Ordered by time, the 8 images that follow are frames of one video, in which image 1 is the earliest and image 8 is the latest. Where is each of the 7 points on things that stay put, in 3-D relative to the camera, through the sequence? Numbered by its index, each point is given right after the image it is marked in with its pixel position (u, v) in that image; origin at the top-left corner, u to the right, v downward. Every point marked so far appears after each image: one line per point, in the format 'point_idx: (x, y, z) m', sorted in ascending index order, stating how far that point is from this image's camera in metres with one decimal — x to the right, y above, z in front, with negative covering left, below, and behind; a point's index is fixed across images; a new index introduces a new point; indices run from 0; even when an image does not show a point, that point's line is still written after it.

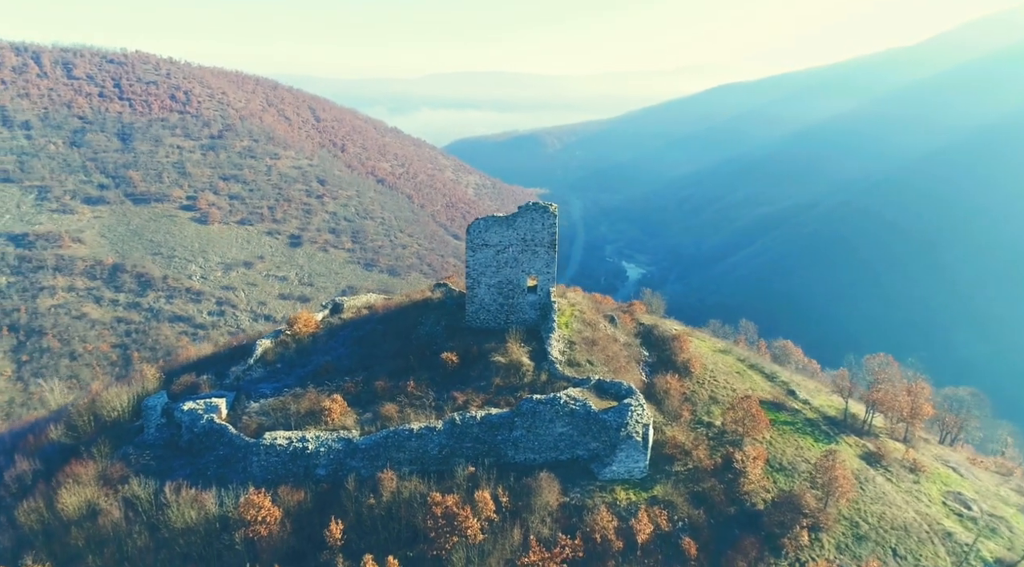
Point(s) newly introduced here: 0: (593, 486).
0: (+2.1, -5.2, +16.8) m
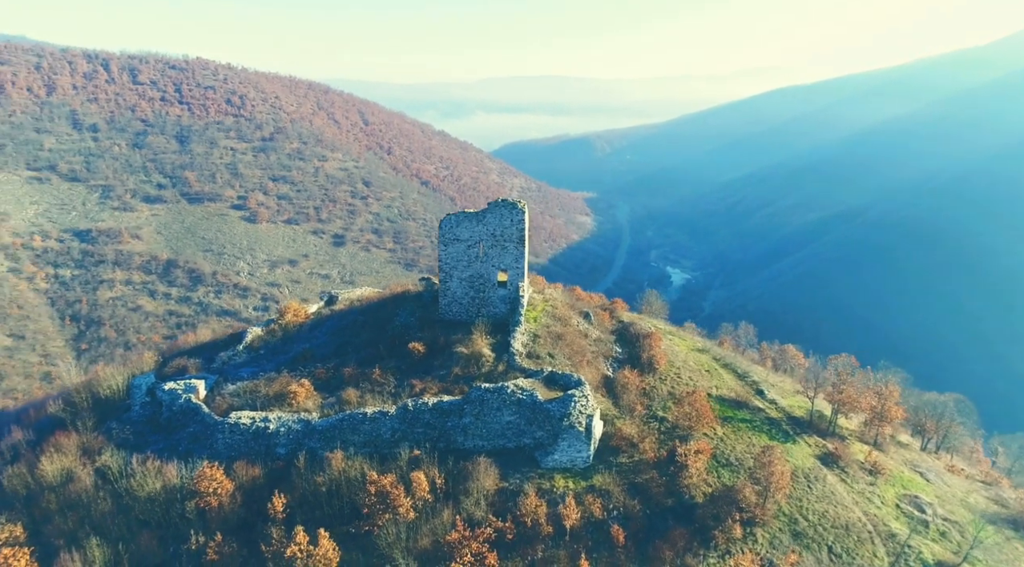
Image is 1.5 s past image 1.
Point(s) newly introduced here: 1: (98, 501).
0: (+0.6, -5.0, +17.3) m
1: (-10.5, -5.5, +16.8) m
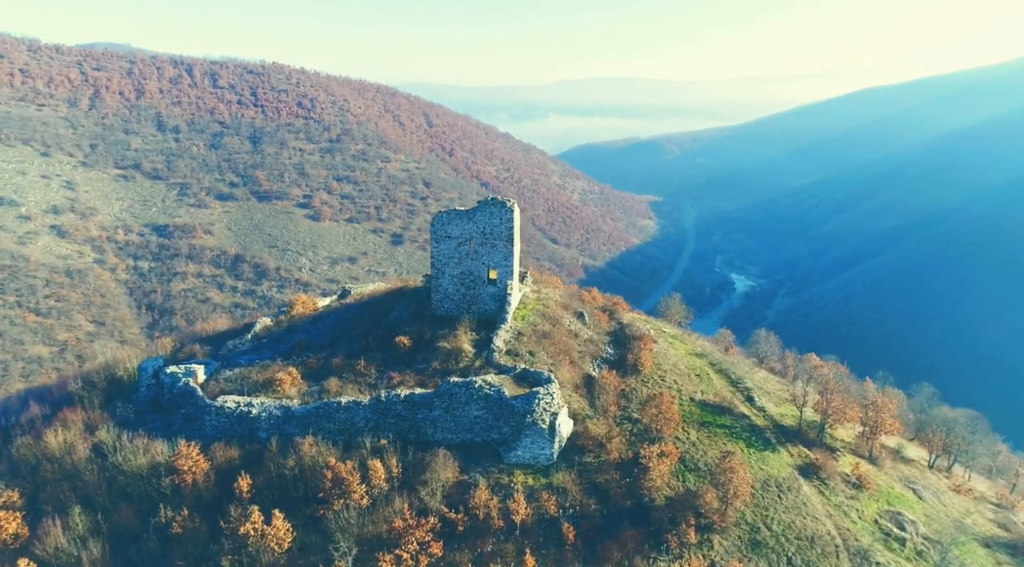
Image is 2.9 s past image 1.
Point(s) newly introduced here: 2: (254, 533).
0: (-0.5, -4.9, +17.5) m
1: (-11.6, -5.1, +18.0) m
2: (-6.0, -5.8, +15.4) m
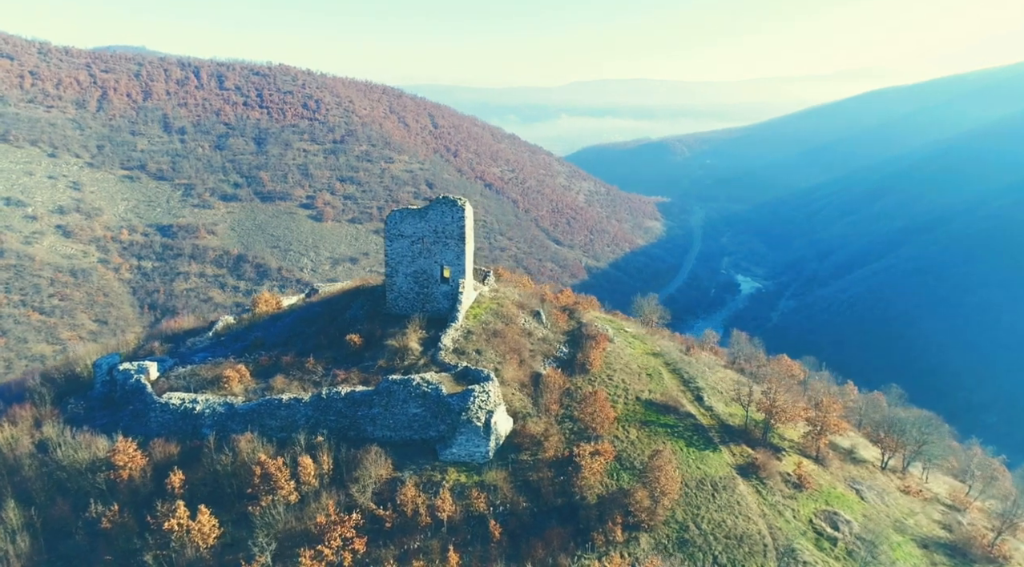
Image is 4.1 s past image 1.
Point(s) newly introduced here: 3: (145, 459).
0: (-2.2, -4.8, +17.5) m
1: (-13.3, -5.0, +18.2) m
2: (-7.8, -5.7, +15.5) m
3: (-9.8, -4.7, +17.7) m
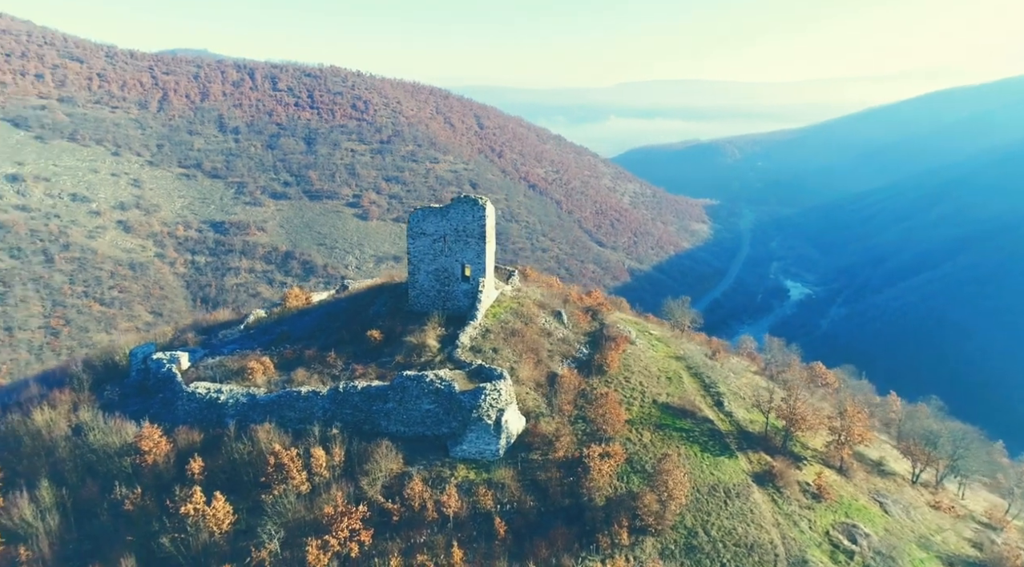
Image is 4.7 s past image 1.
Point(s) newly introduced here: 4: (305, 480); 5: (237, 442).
0: (-2.0, -4.8, +17.7) m
1: (-13.0, -4.8, +19.1) m
2: (-7.7, -5.6, +16.1) m
3: (-9.5, -4.5, +18.3) m
4: (-5.2, -5.0, +16.8) m
5: (-7.4, -4.3, +18.0) m
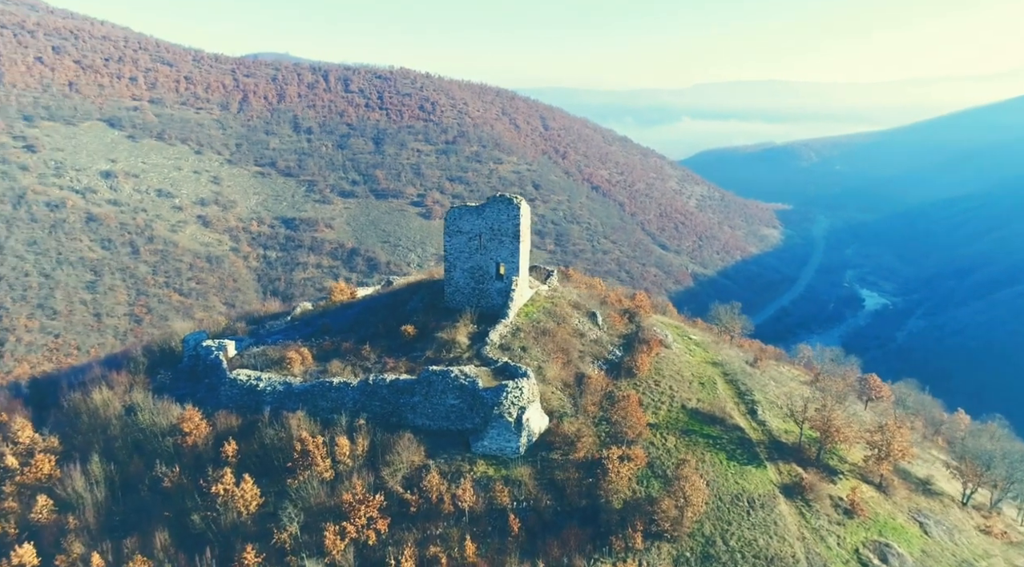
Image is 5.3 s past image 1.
0: (-1.5, -4.7, +17.9) m
1: (-12.3, -4.4, +20.4) m
2: (-7.3, -5.3, +16.9) m
3: (-8.9, -4.2, +19.3) m
4: (-4.8, -4.8, +17.4) m
5: (-6.9, -4.1, +18.7) m
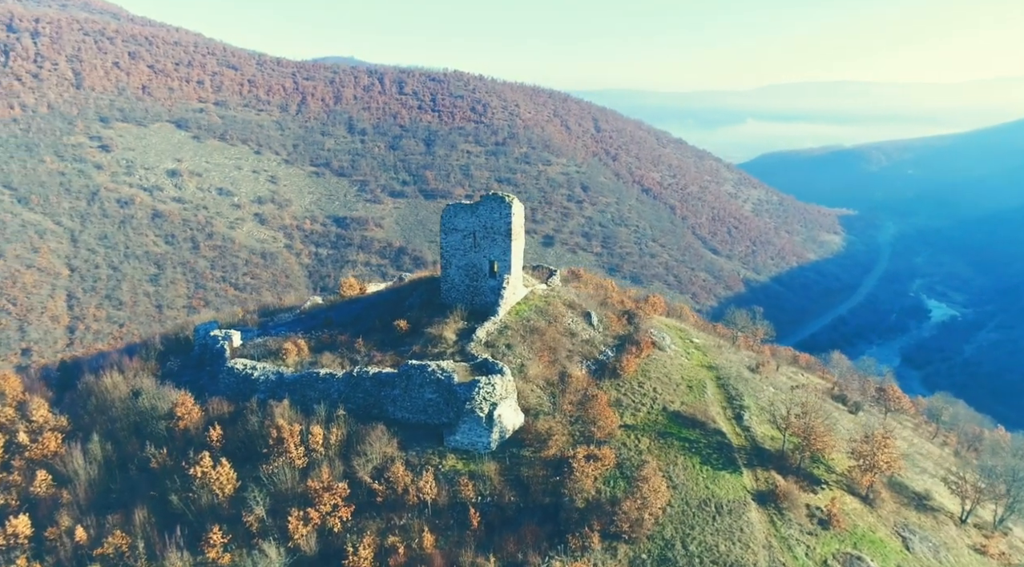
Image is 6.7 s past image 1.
0: (-2.3, -4.5, +18.2) m
1: (-12.9, -4.1, +21.5) m
2: (-8.2, -5.1, +17.6) m
3: (-9.5, -3.9, +20.1) m
4: (-5.6, -4.6, +17.9) m
5: (-7.6, -3.9, +19.4) m
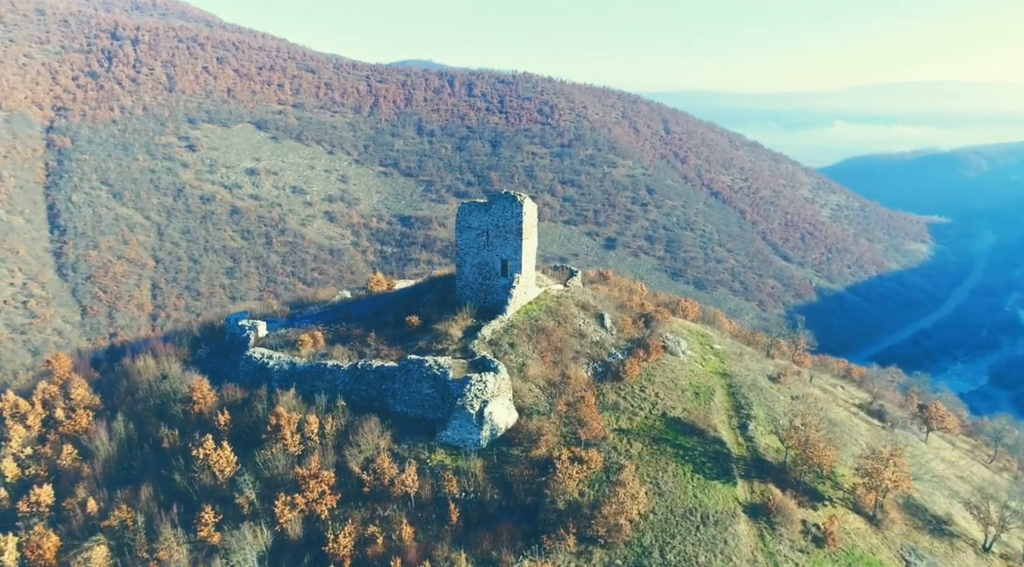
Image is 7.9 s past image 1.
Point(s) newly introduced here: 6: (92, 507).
0: (-2.6, -4.4, +18.5) m
1: (-12.7, -3.7, +22.8) m
2: (-8.6, -4.8, +18.5) m
3: (-9.6, -3.6, +21.1) m
4: (-5.9, -4.4, +18.5) m
5: (-7.7, -3.6, +20.2) m
6: (-11.7, -6.2, +18.5) m
